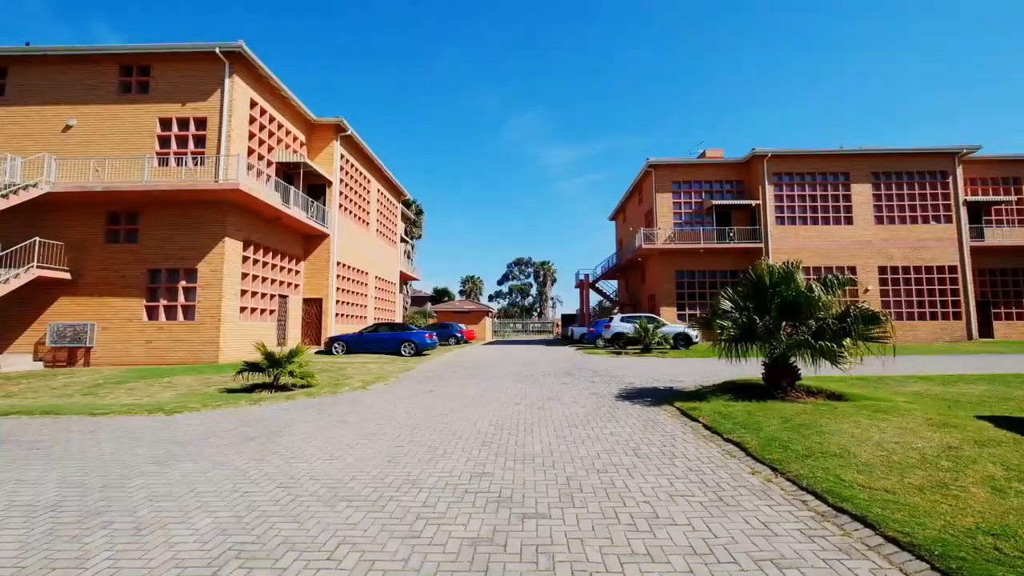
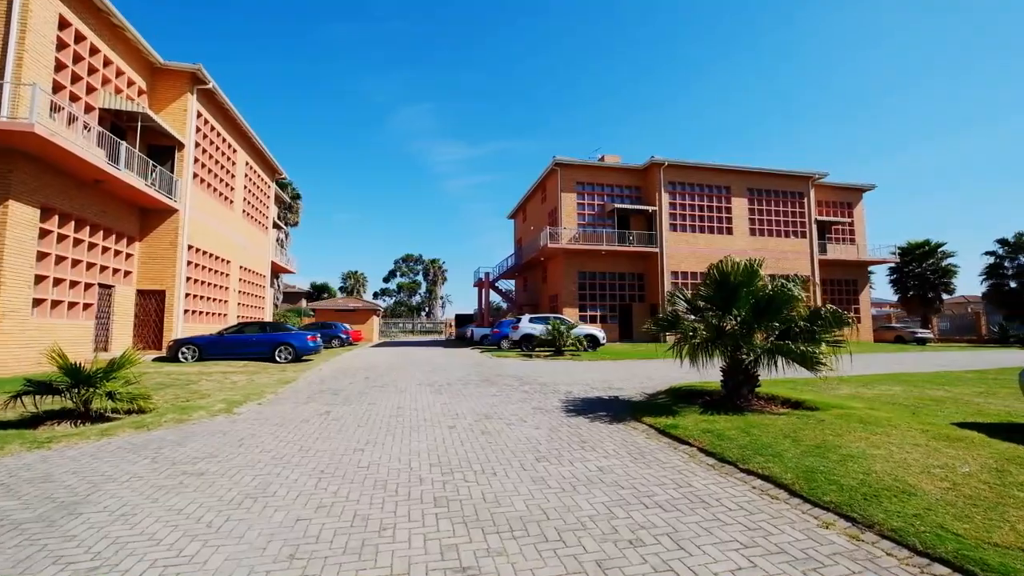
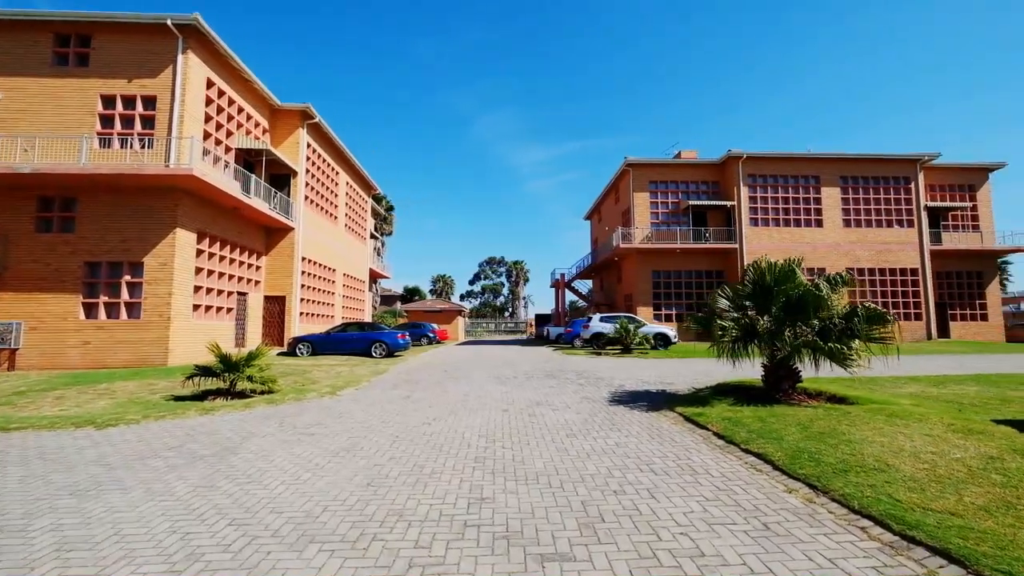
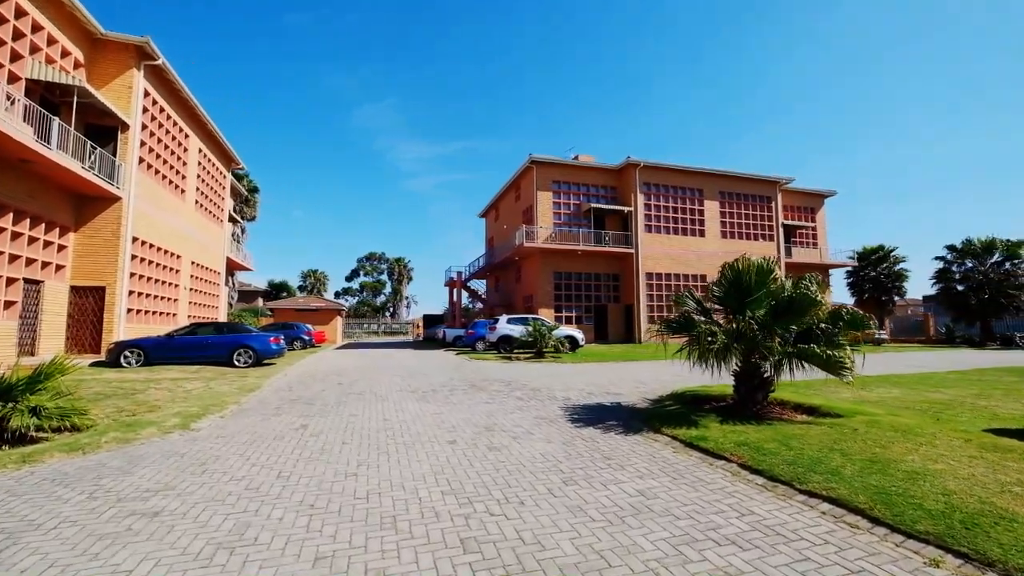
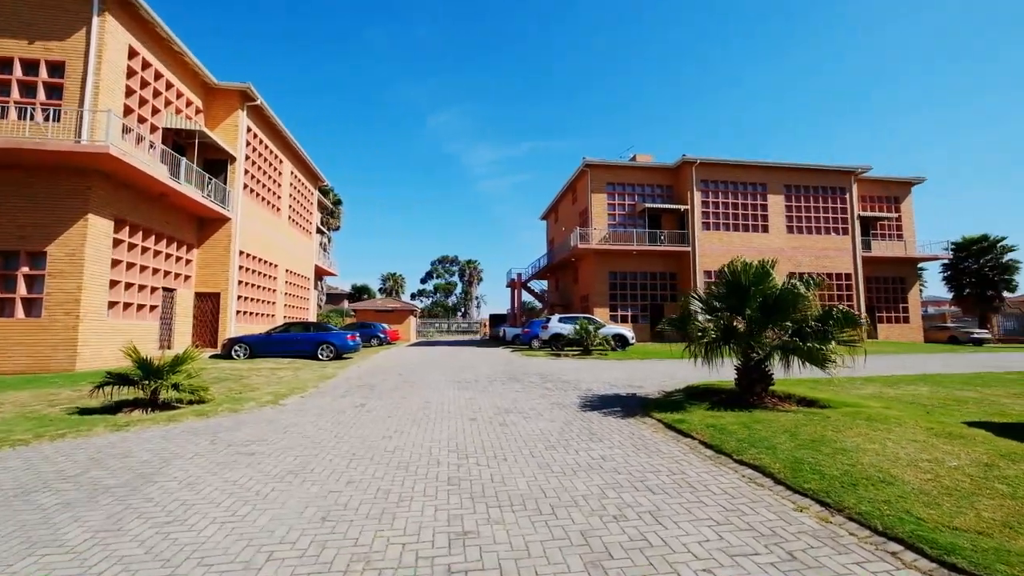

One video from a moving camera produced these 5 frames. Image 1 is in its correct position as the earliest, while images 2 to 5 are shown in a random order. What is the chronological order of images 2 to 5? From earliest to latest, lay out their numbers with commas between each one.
3, 5, 2, 4
